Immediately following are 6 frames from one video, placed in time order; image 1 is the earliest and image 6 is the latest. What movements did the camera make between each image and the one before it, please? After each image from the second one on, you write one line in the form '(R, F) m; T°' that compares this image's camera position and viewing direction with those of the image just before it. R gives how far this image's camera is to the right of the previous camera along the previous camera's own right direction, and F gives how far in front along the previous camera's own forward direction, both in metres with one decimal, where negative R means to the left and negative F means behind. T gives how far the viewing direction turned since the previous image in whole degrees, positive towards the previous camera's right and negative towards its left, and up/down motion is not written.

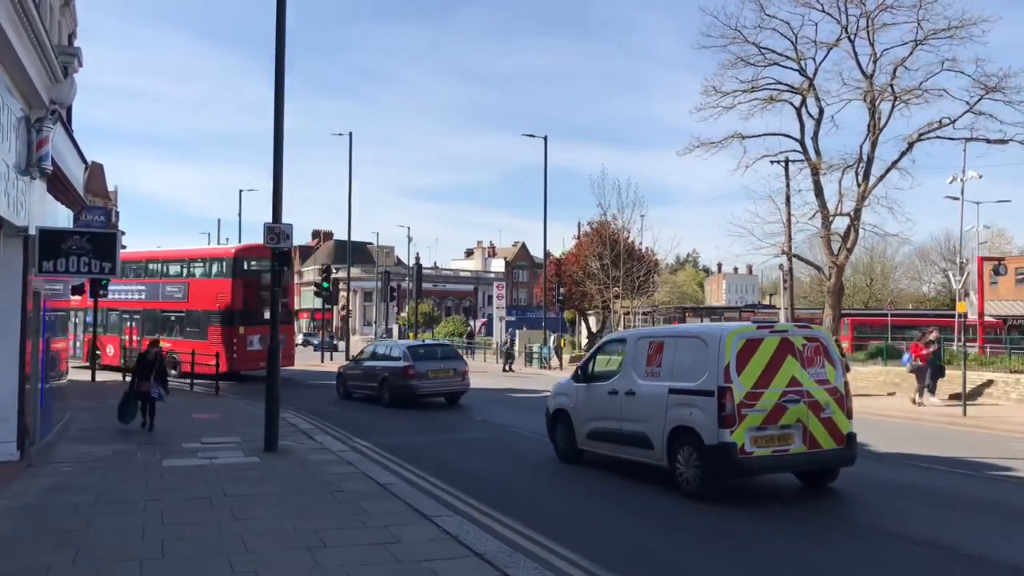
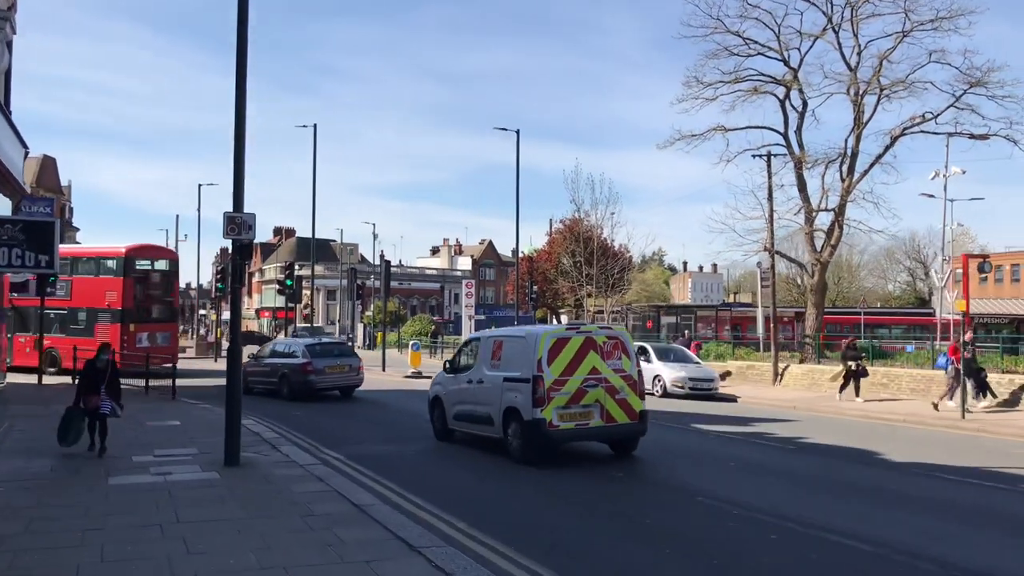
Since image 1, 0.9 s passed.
(-0.3, +1.2) m; +2°
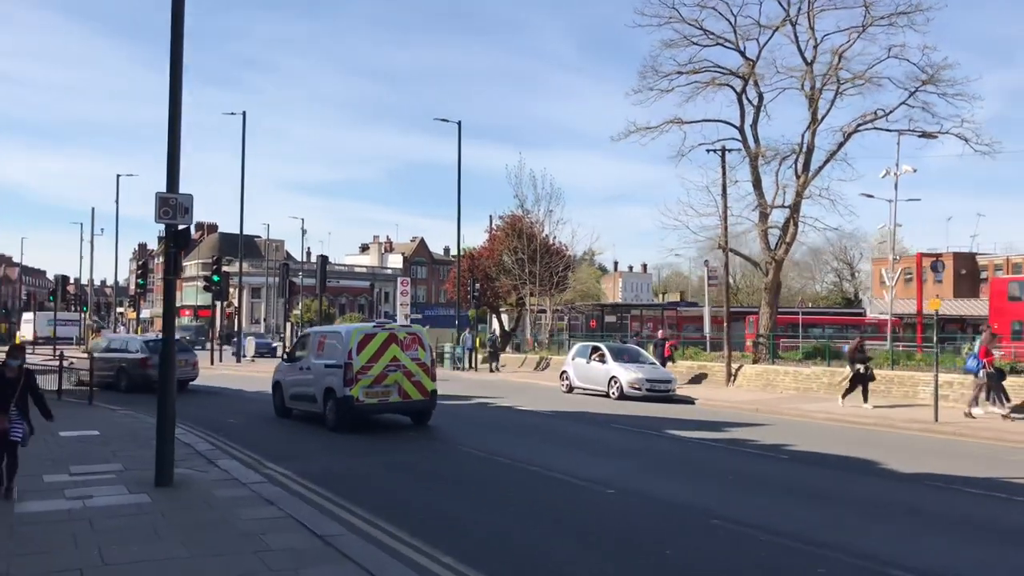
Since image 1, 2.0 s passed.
(-0.6, +1.3) m; +5°
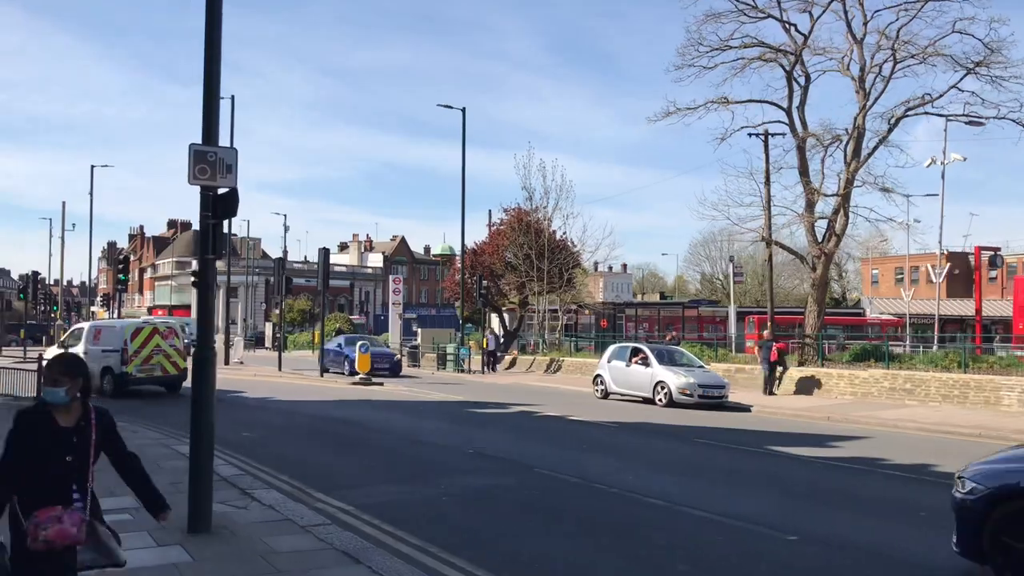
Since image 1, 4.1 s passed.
(-1.5, +2.4) m; +2°
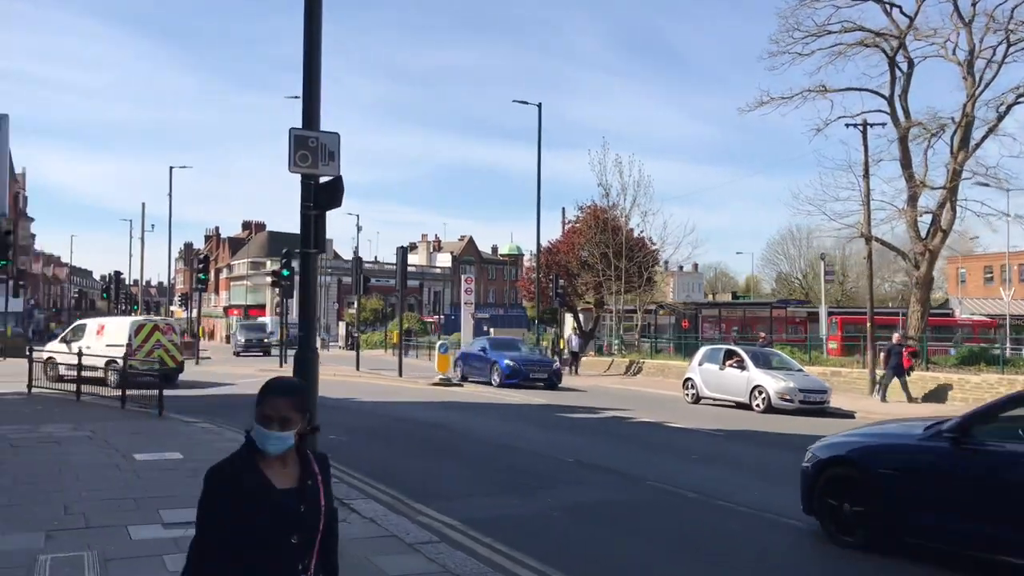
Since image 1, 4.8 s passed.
(-0.5, +0.7) m; -4°
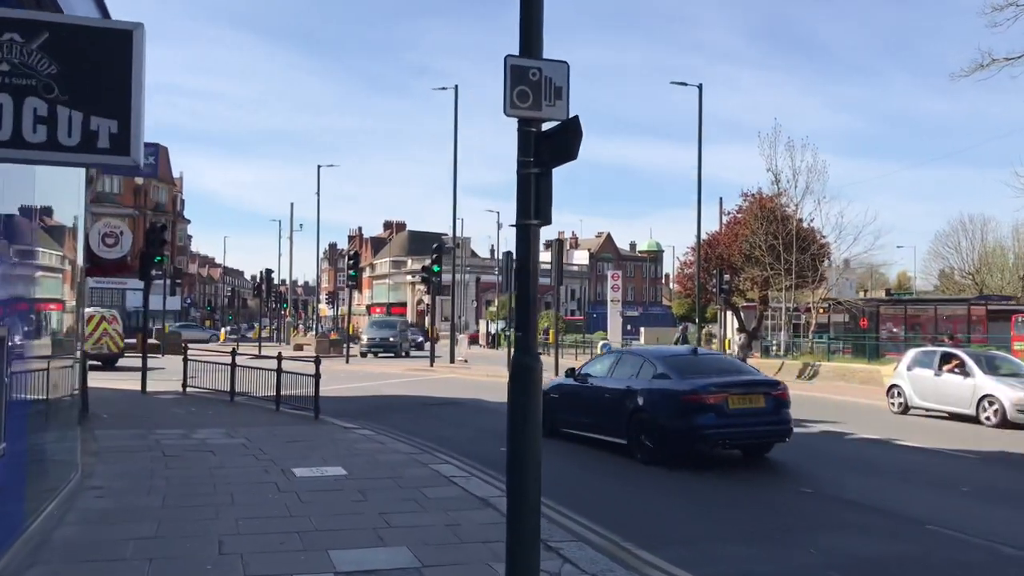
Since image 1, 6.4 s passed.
(-1.0, +2.0) m; -8°
